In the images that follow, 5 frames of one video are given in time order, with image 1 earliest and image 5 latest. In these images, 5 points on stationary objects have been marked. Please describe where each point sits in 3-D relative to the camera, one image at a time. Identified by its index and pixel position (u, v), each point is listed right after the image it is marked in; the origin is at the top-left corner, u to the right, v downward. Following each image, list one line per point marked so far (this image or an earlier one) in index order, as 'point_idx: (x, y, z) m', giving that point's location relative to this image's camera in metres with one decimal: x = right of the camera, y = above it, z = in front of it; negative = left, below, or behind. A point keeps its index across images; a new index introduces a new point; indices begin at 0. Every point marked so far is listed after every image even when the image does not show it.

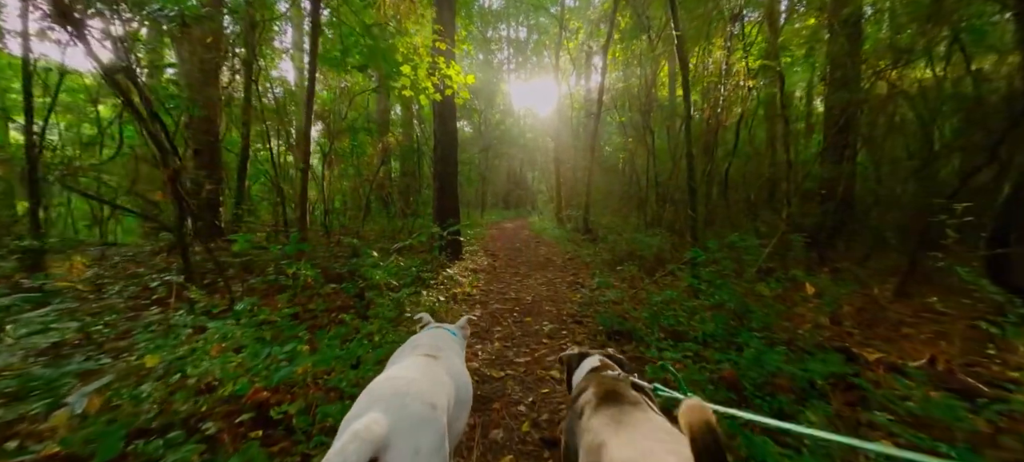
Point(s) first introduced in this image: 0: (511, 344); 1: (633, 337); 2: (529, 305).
0: (0.0, -1.2, +4.0) m
1: (+1.2, -1.1, +3.7) m
2: (+0.2, -1.0, +5.2) m
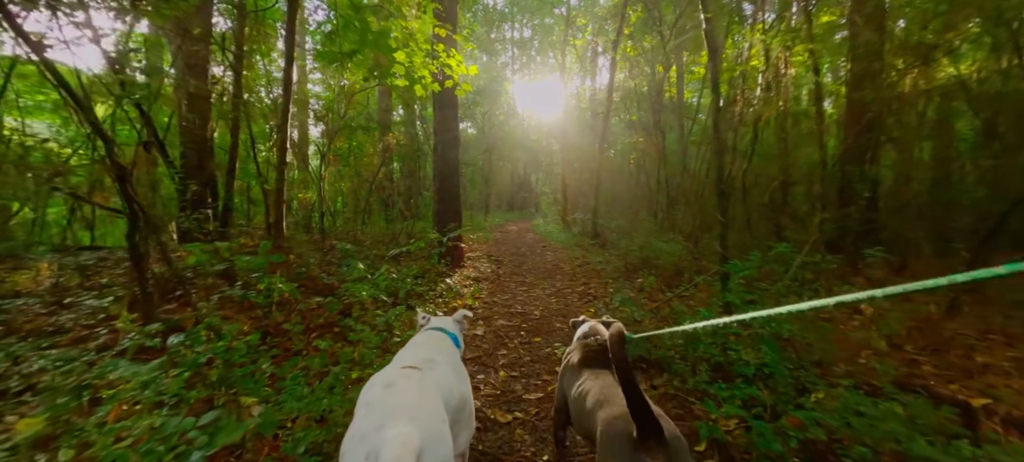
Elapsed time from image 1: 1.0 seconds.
0: (+0.1, -1.3, +3.5) m
1: (+1.3, -1.2, +3.2) m
2: (+0.3, -1.1, +4.7) m
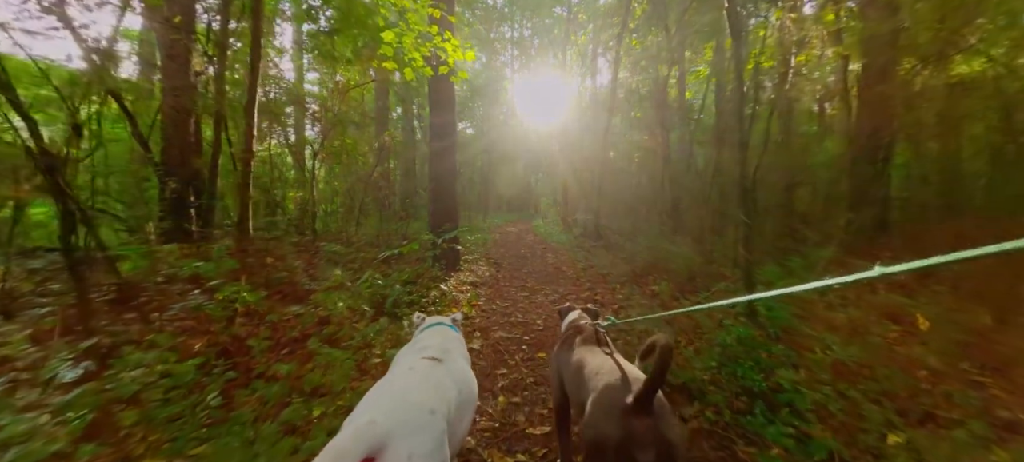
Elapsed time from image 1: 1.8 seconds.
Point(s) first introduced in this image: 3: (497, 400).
0: (+0.1, -1.3, +3.0) m
1: (+1.3, -1.2, +2.8) m
2: (+0.3, -1.1, +4.2) m
3: (-0.1, -1.3, +3.0) m
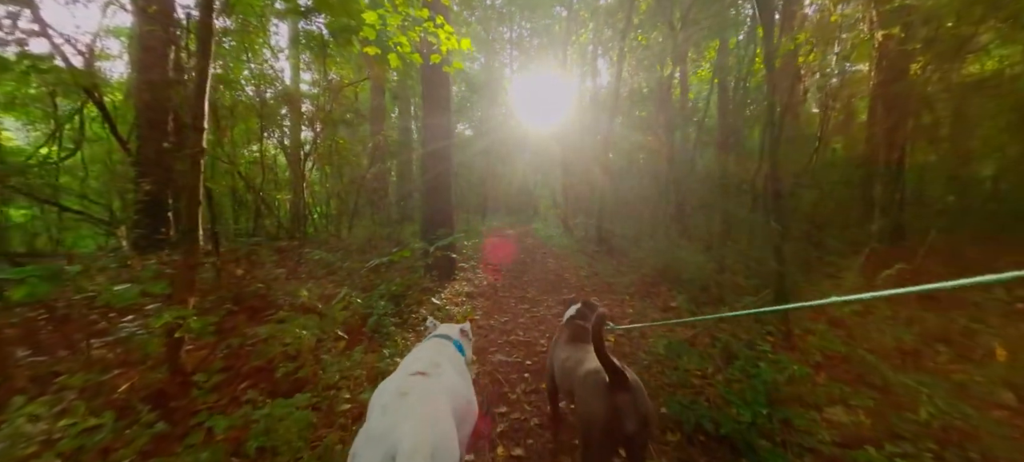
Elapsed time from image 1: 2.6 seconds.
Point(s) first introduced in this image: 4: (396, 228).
0: (+0.1, -1.4, +2.6) m
1: (+1.3, -1.3, +2.3) m
2: (+0.3, -1.2, +3.8) m
3: (-0.1, -1.4, +2.6) m
4: (-3.3, +0.1, +10.7) m
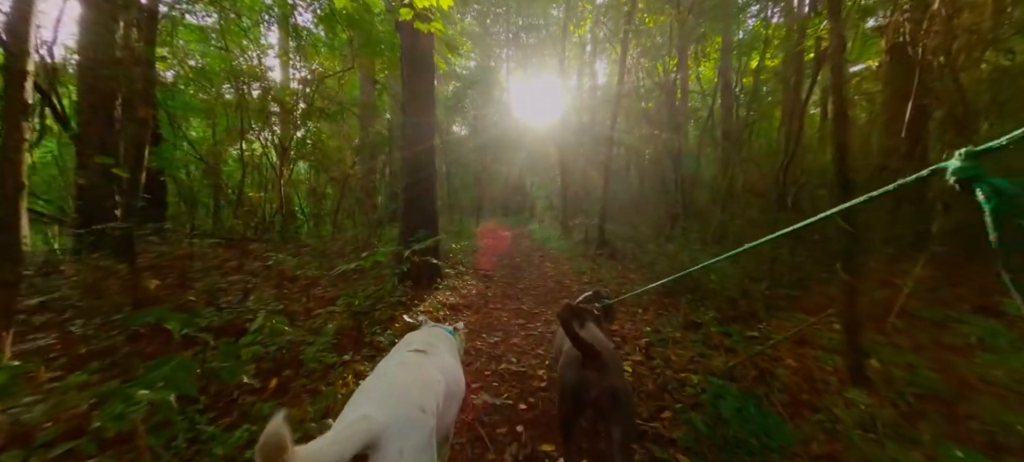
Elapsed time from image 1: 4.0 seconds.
0: (0.0, -1.4, +1.8) m
1: (+1.2, -1.3, +1.5) m
2: (+0.2, -1.2, +3.0) m
3: (-0.2, -1.4, +1.8) m
4: (-3.4, +0.1, +9.9) m
